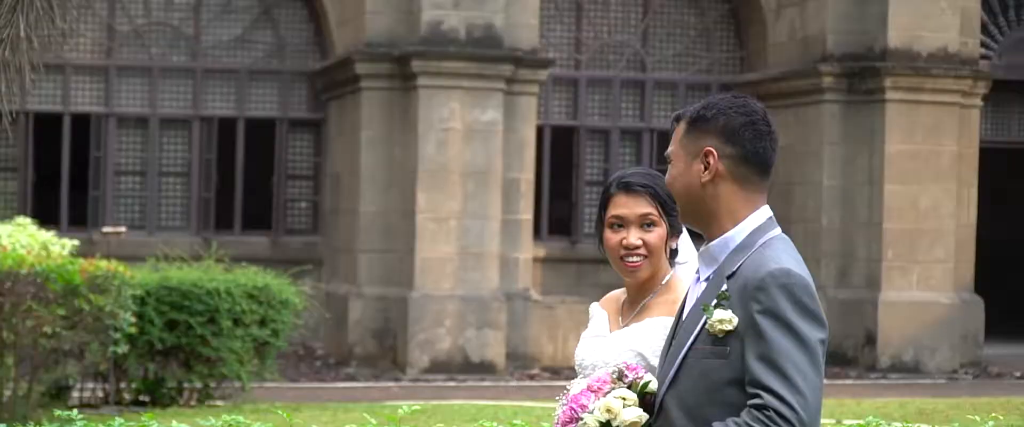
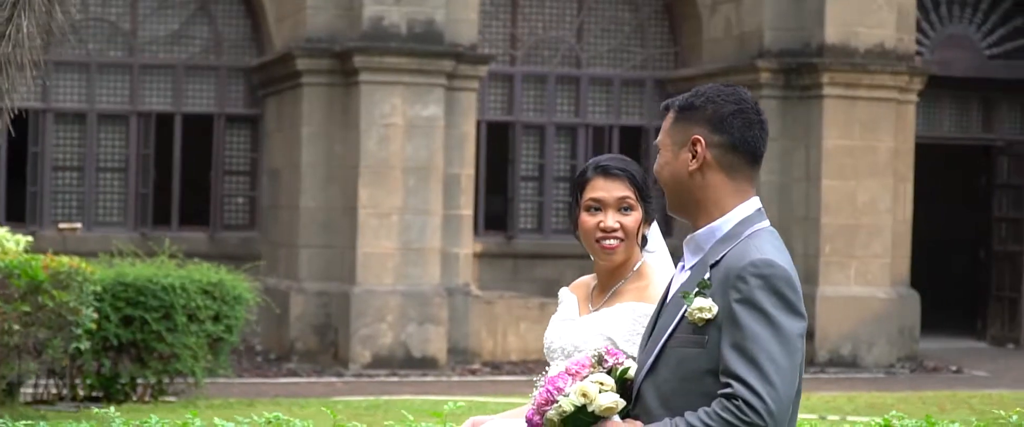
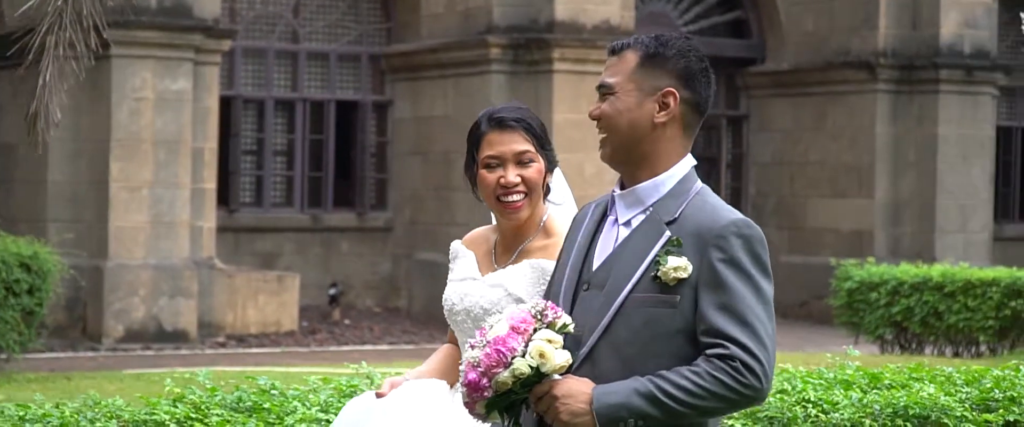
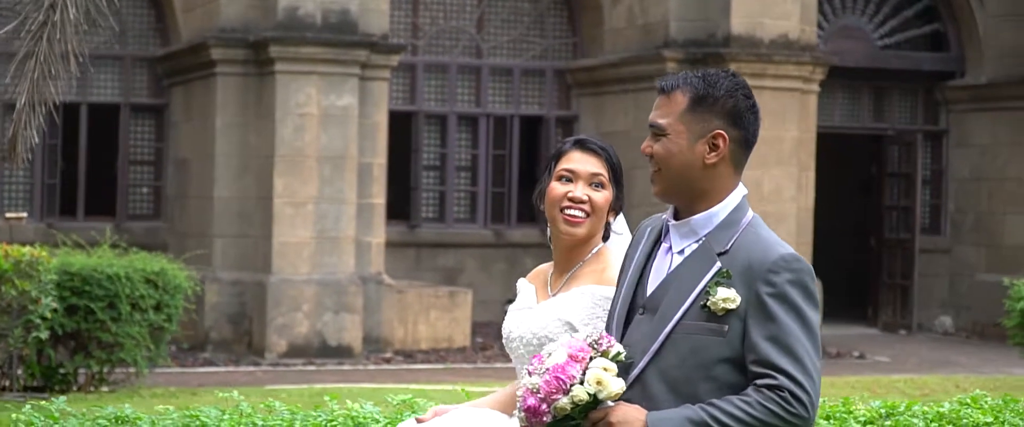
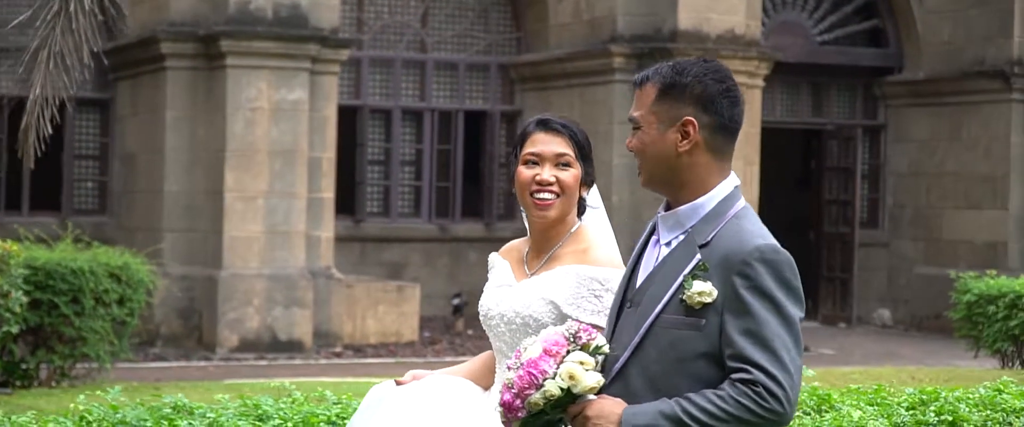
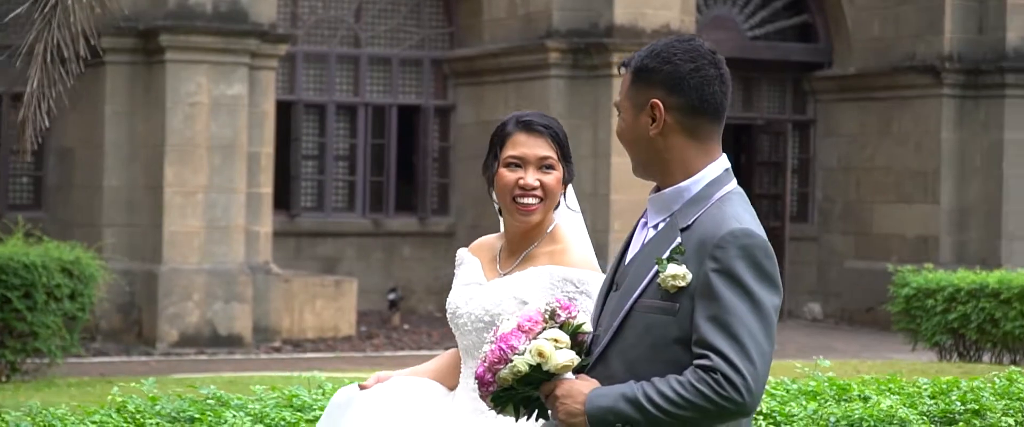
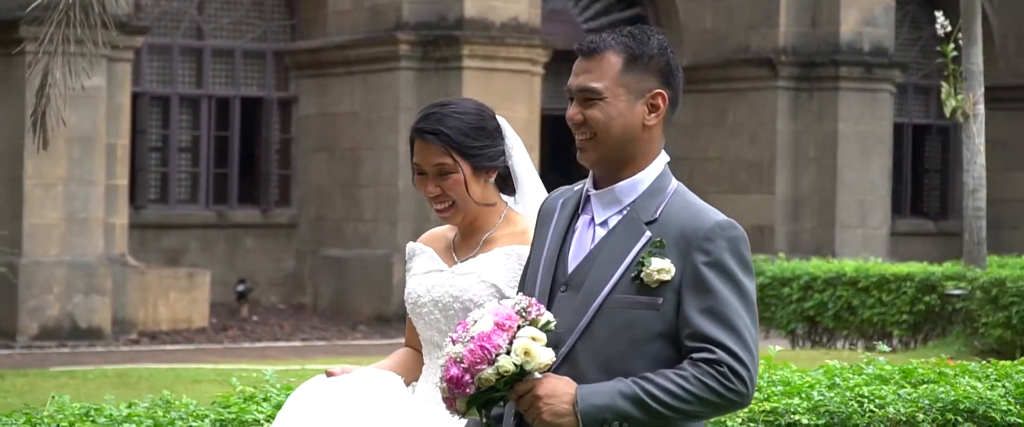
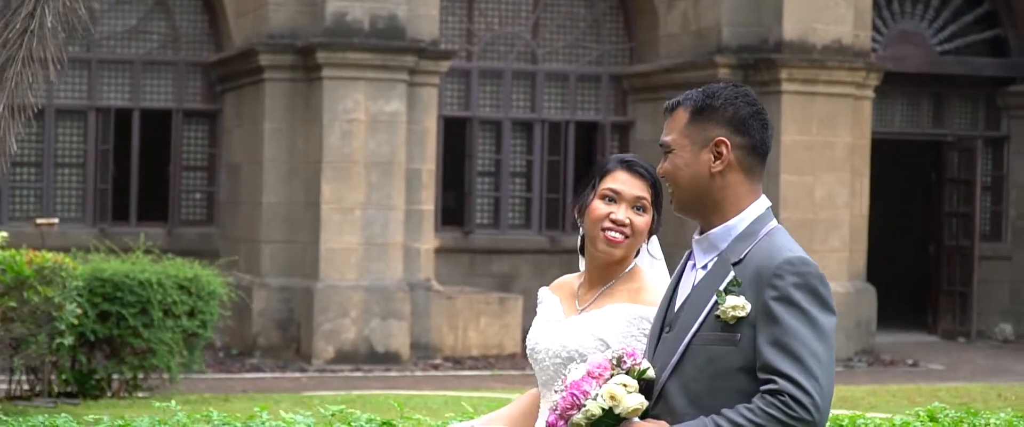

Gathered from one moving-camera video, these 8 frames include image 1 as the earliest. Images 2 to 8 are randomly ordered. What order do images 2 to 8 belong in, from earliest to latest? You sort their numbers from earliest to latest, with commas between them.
2, 8, 4, 5, 6, 3, 7
